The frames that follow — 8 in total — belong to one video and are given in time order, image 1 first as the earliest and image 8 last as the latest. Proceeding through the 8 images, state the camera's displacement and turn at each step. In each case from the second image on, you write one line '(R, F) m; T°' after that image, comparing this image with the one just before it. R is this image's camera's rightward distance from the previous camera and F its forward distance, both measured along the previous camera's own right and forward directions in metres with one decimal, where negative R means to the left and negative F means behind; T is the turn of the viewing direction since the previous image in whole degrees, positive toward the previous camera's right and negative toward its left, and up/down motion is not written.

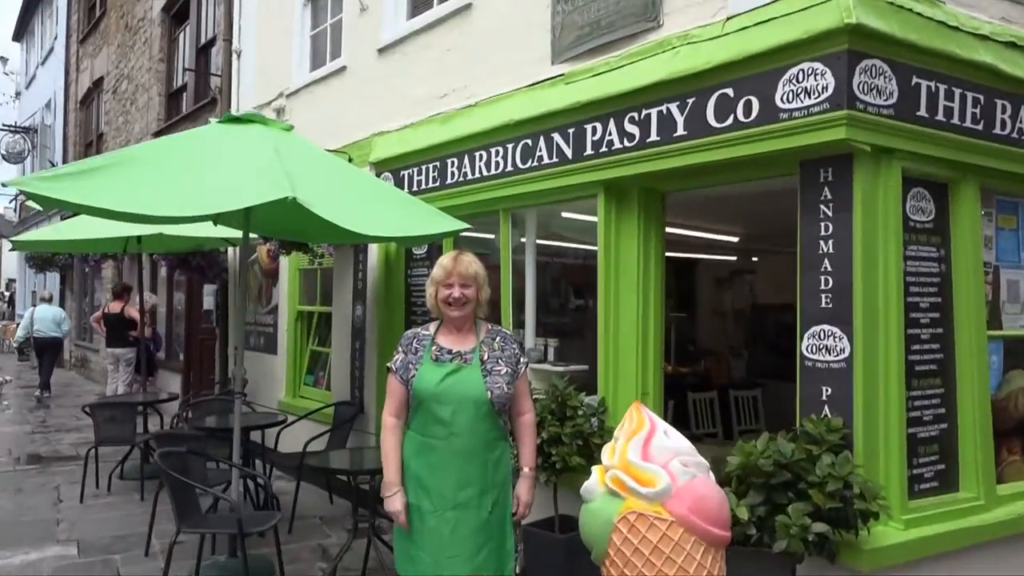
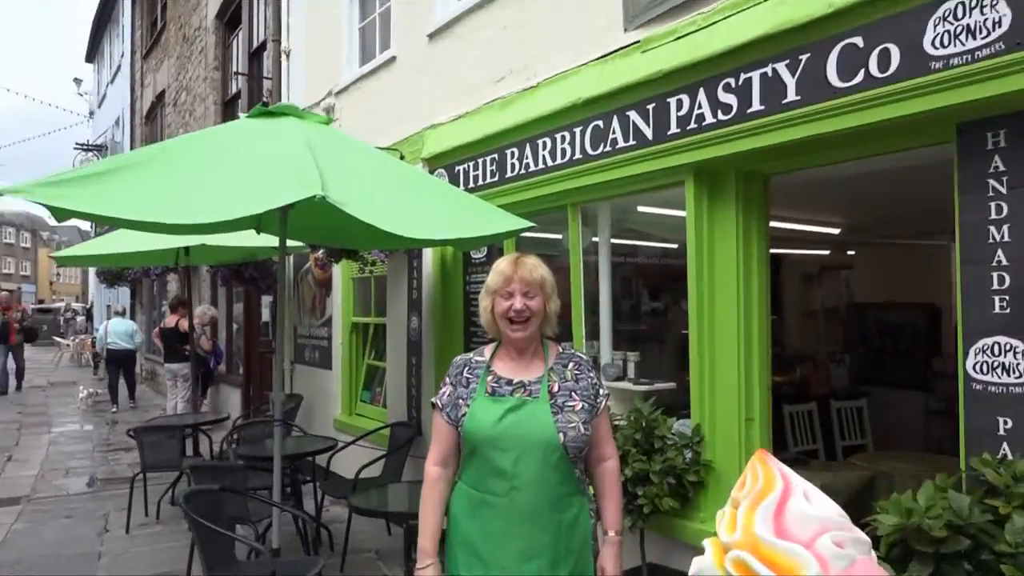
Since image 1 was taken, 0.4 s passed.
(0.0, +0.8) m; -5°
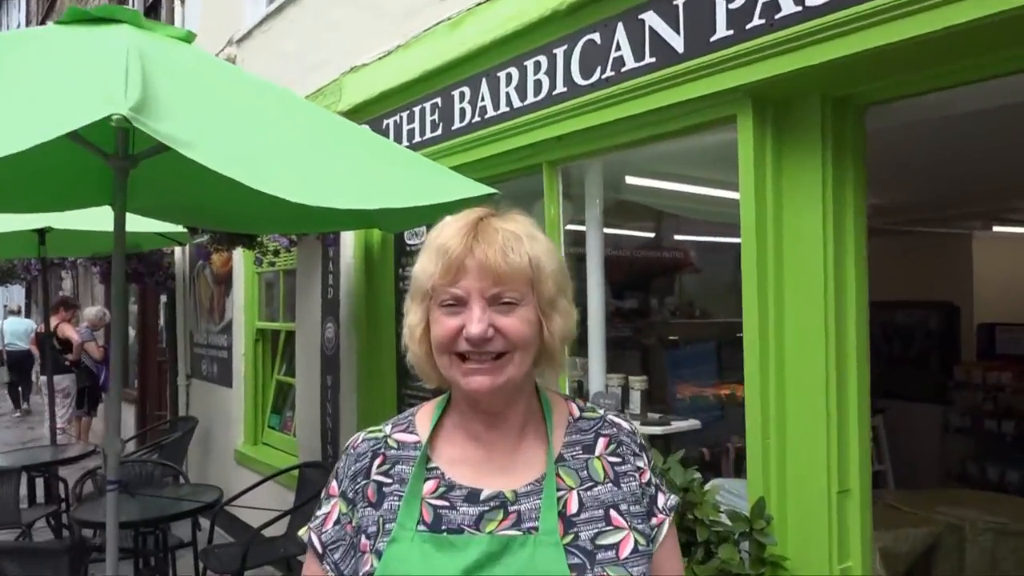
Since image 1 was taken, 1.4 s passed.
(0.0, +1.6) m; +4°
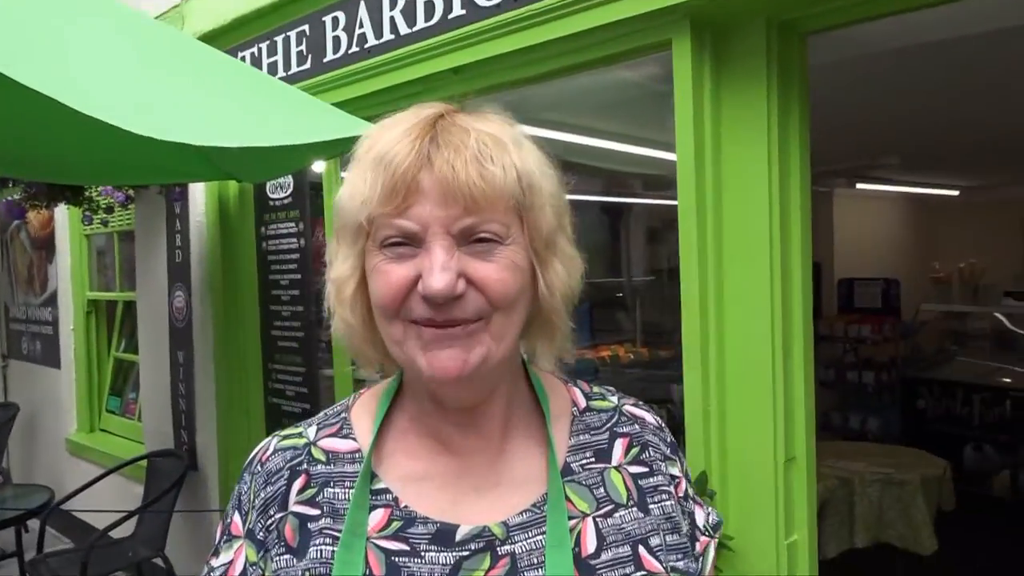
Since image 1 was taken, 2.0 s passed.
(-0.1, +0.4) m; +10°
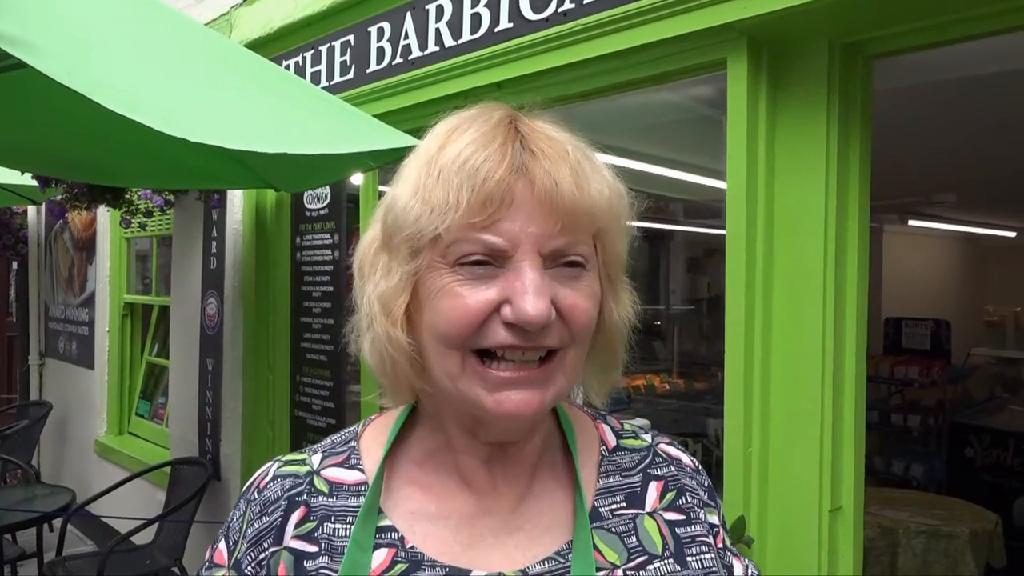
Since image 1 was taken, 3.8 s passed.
(0.0, +0.1) m; -3°
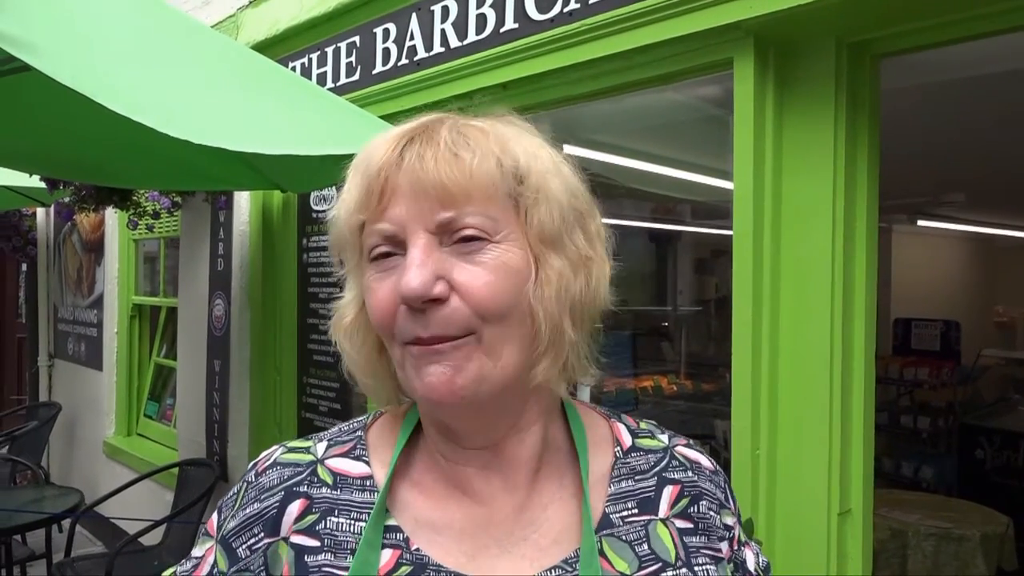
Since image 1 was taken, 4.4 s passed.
(0.0, 0.0) m; -1°
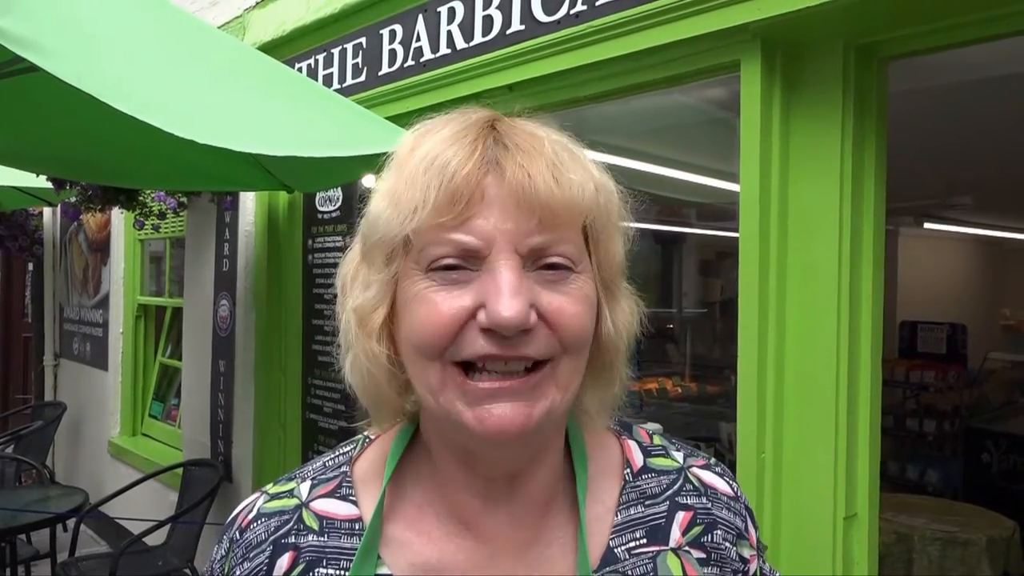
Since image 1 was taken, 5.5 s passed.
(0.0, 0.0) m; 0°
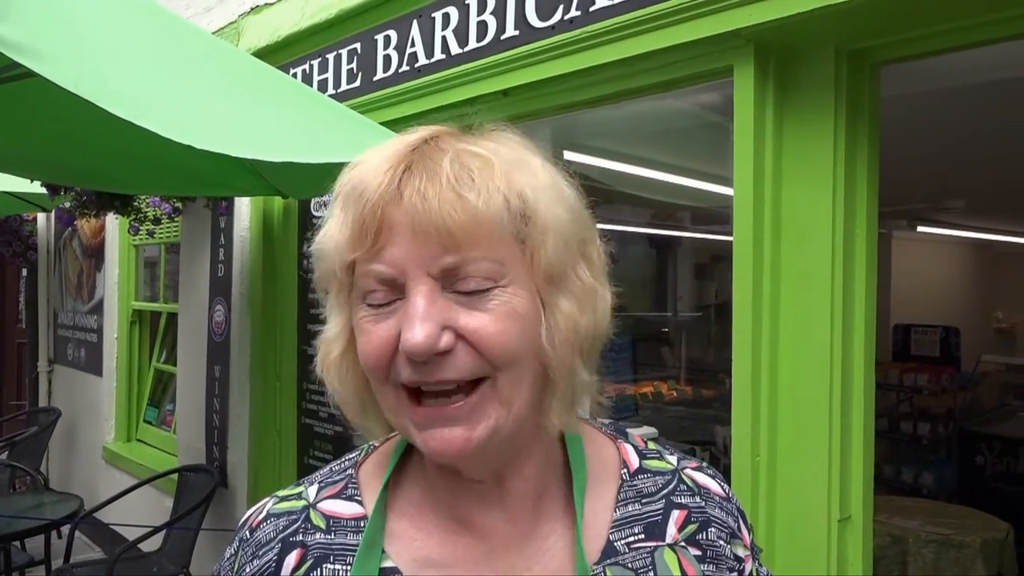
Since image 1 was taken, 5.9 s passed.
(0.0, 0.0) m; 0°
